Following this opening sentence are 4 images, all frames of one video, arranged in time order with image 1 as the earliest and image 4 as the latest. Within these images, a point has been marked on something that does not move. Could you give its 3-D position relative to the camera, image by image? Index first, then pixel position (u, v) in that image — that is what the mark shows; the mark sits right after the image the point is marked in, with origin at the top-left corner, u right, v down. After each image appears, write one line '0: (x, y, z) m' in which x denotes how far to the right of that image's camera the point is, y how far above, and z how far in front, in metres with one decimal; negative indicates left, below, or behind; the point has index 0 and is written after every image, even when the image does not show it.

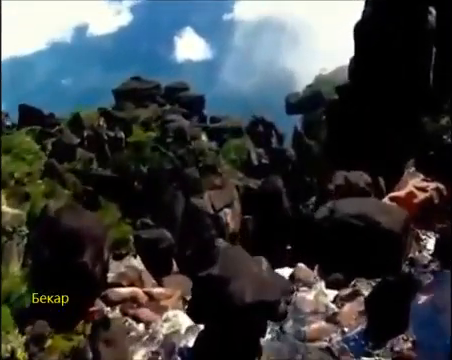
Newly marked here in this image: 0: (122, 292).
0: (-1.8, -2.0, +10.4) m
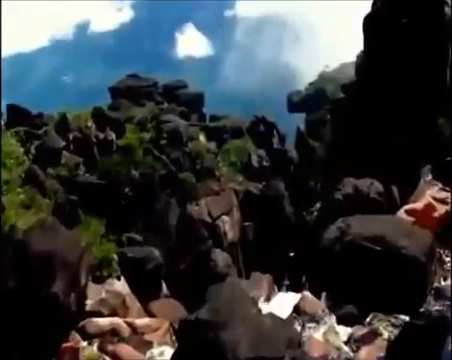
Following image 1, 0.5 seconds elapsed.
0: (-1.9, -2.2, +9.2) m
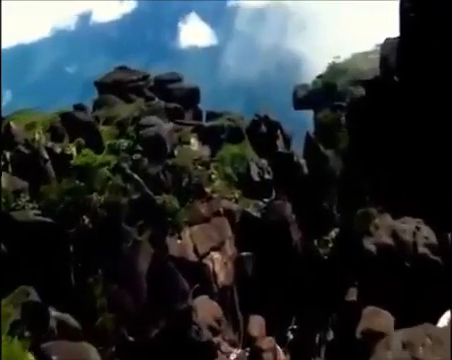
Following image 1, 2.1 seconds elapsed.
0: (-2.1, -2.9, +5.8) m
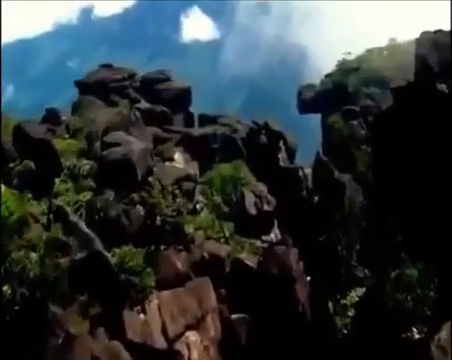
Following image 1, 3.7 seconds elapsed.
0: (-2.5, -3.7, +2.3) m
